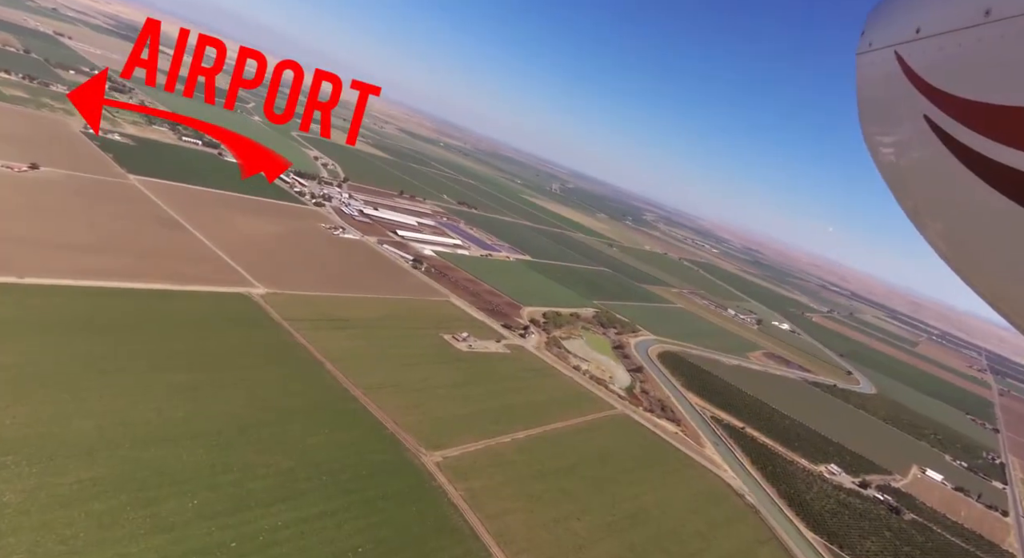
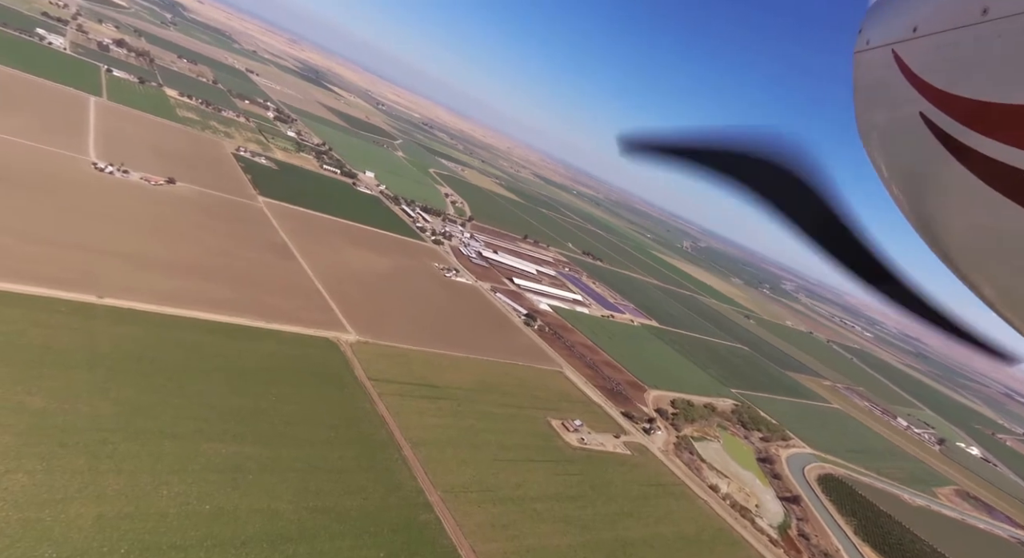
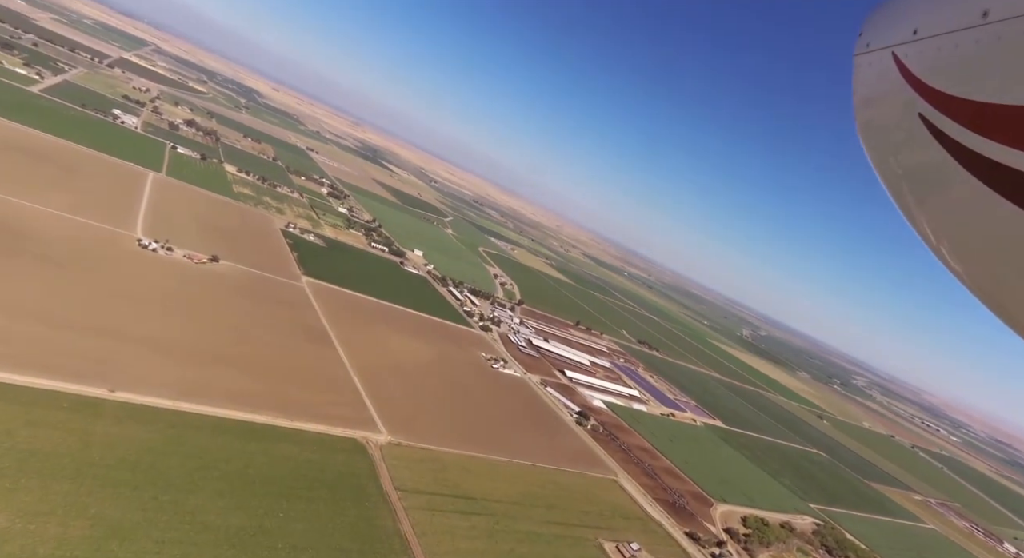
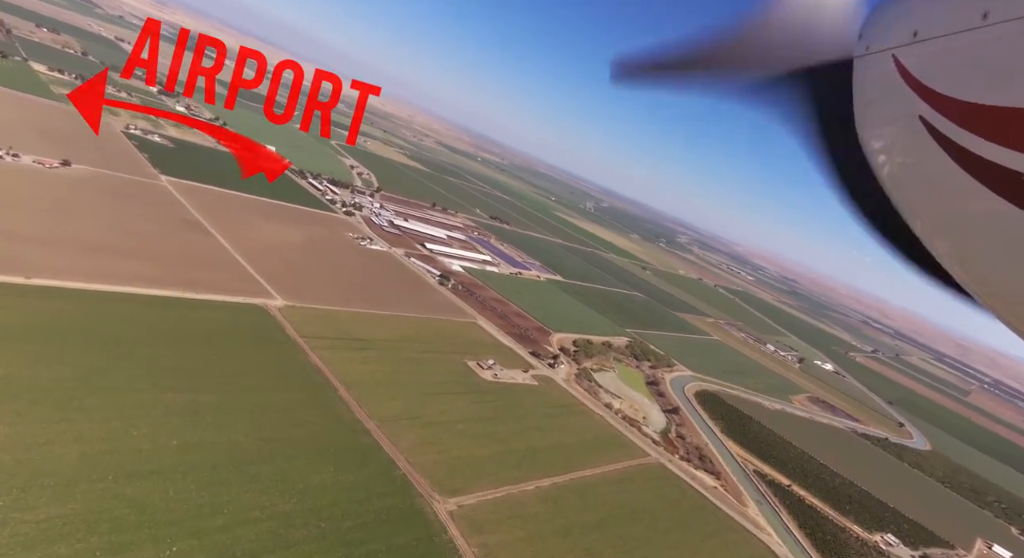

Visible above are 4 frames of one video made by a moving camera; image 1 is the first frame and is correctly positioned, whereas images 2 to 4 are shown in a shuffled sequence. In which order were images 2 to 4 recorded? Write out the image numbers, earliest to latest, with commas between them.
4, 2, 3
